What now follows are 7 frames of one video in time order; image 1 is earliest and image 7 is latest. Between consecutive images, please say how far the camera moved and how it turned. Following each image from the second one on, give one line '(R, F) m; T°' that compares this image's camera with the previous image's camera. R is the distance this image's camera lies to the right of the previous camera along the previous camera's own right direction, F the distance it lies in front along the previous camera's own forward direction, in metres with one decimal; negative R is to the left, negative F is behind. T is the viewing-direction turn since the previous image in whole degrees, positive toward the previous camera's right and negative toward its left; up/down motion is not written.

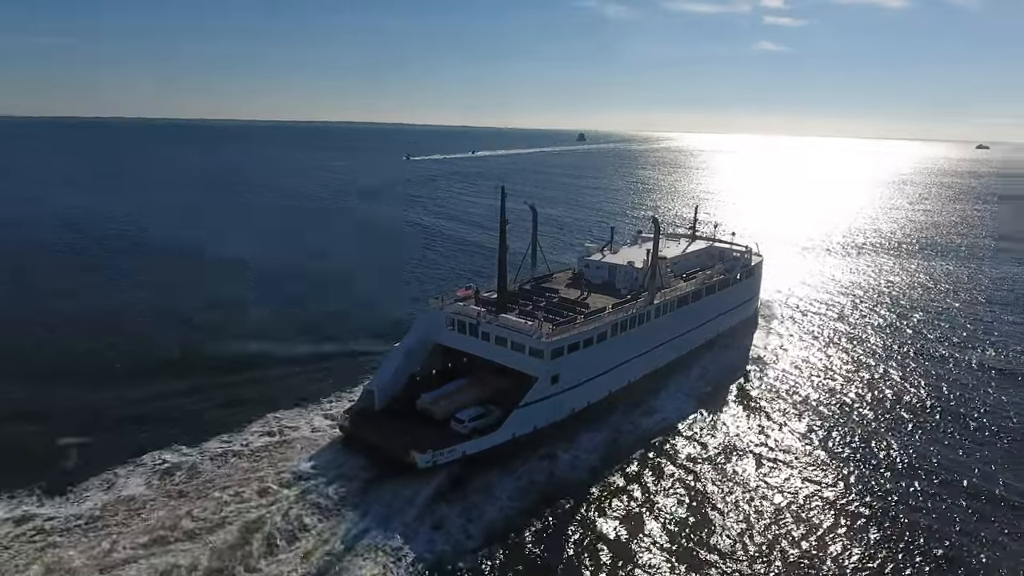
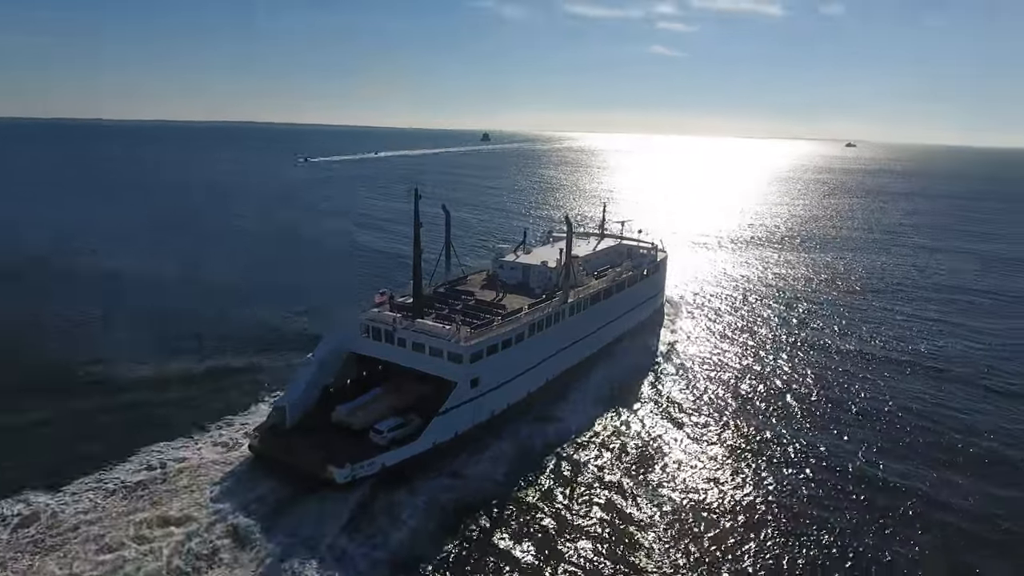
(-0.3, +0.3) m; +8°
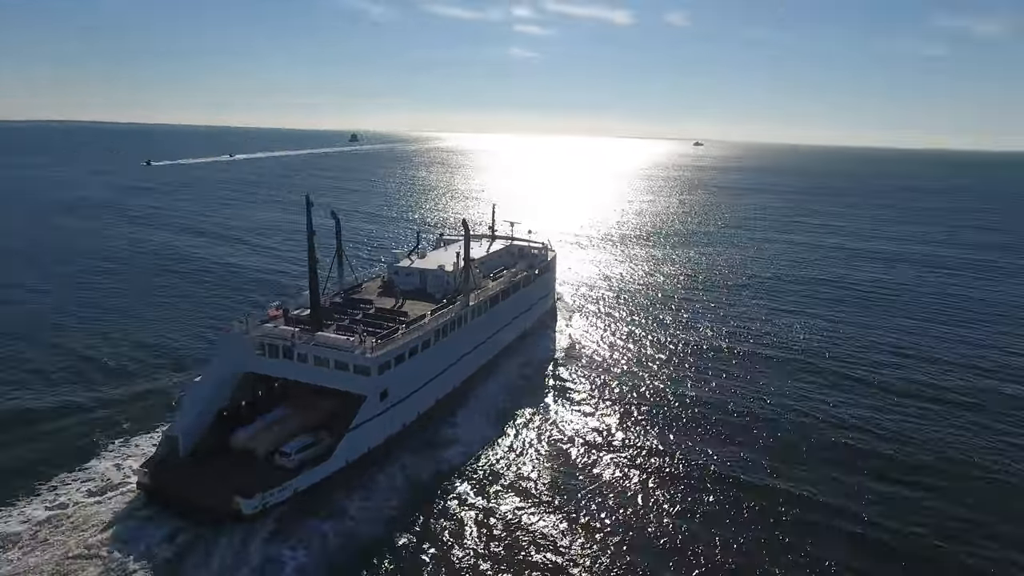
(-1.4, 0.0) m; +11°
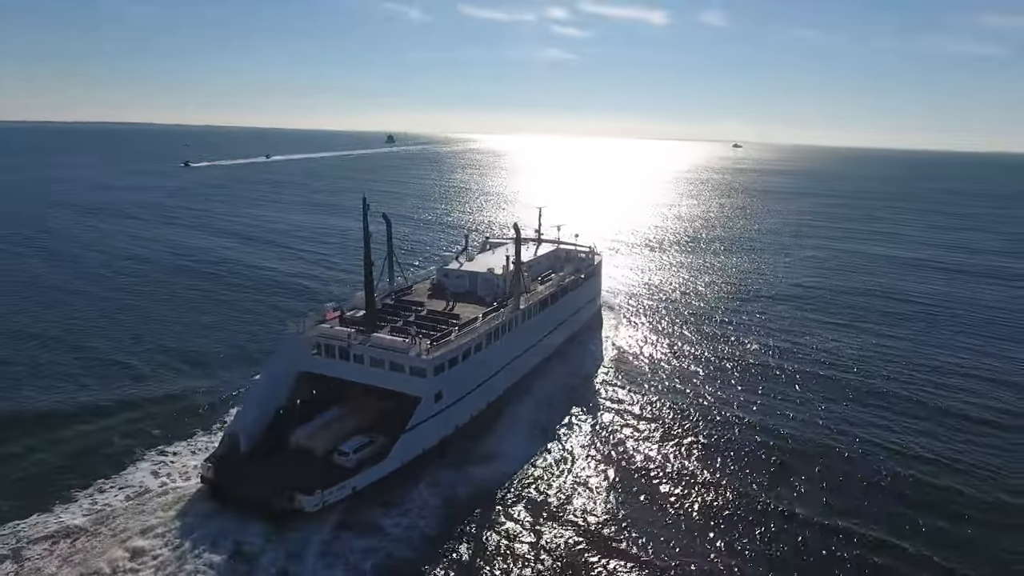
(-1.0, 0.0) m; -3°
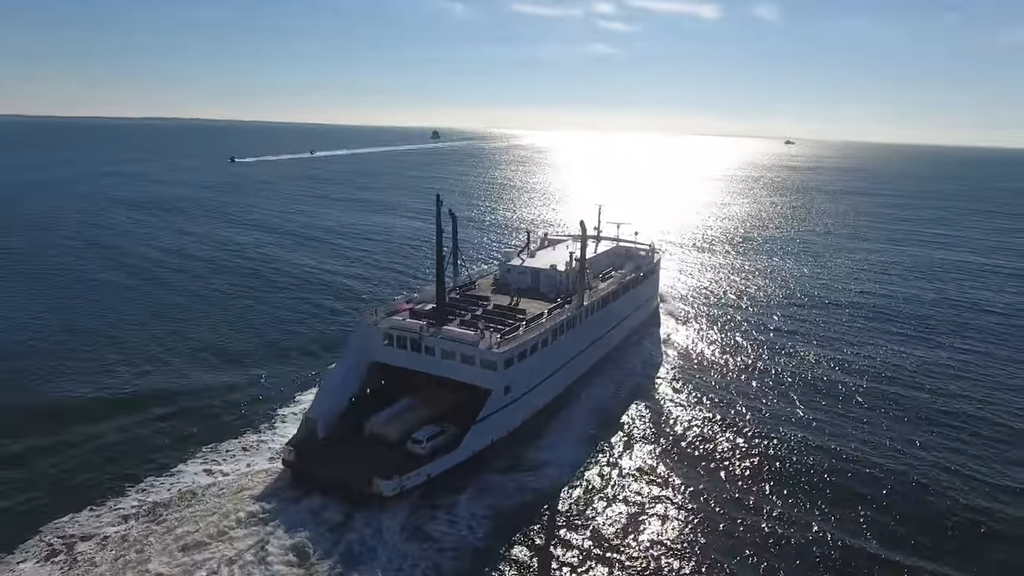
(-1.3, -0.5) m; -4°
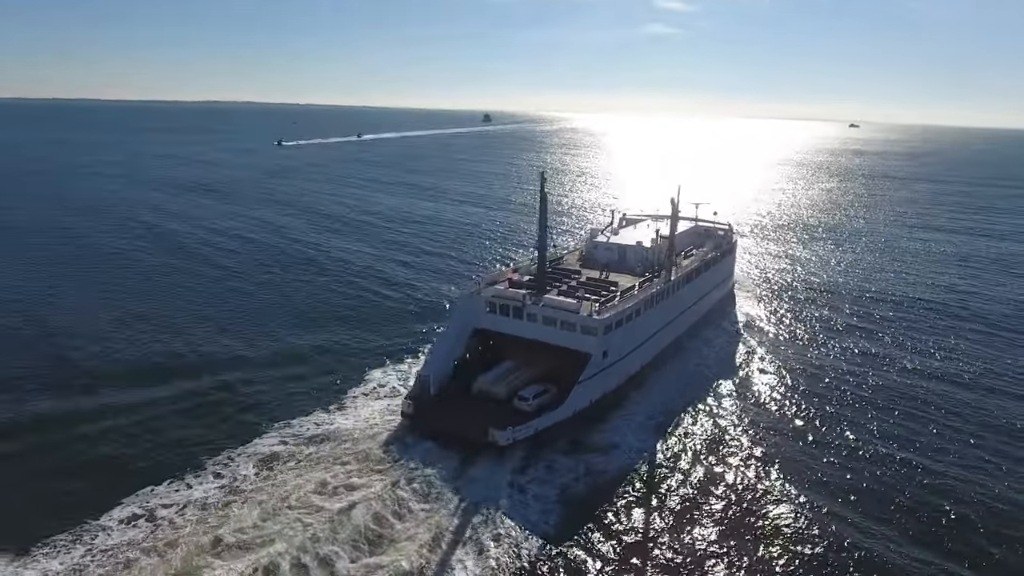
(-2.7, -2.2) m; -4°
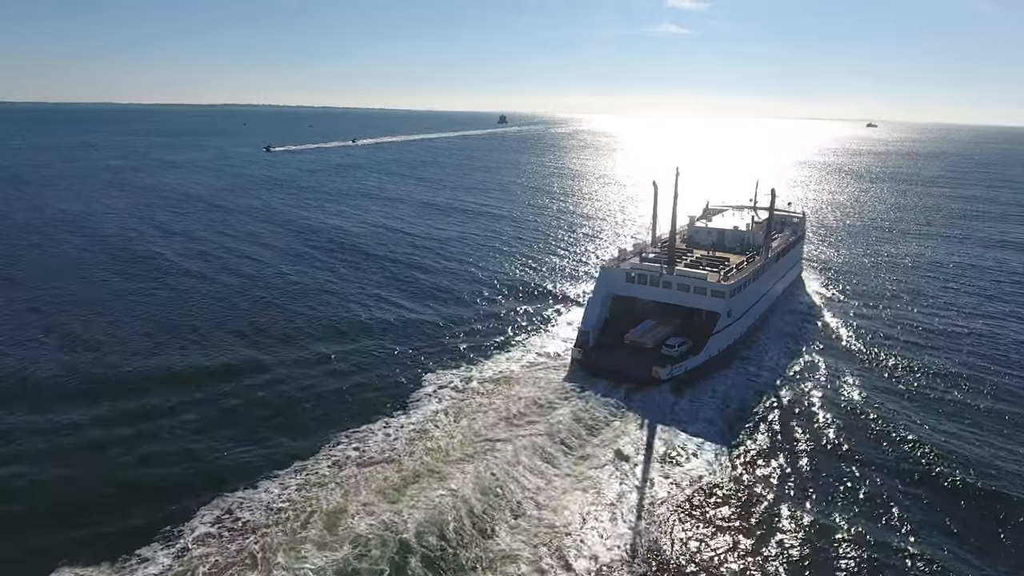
(-8.4, -8.3) m; -1°
